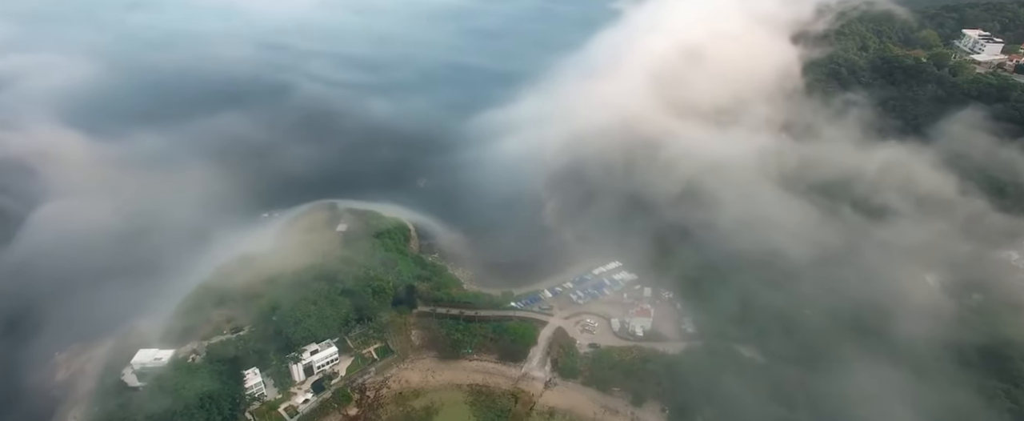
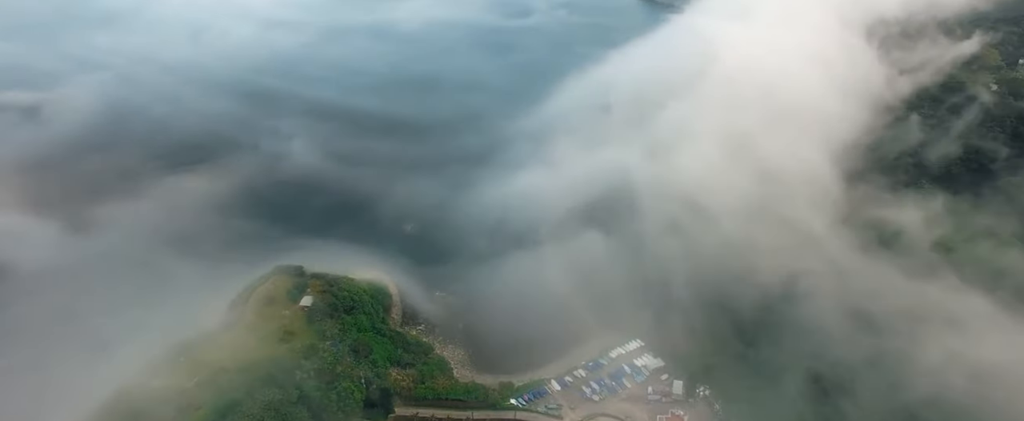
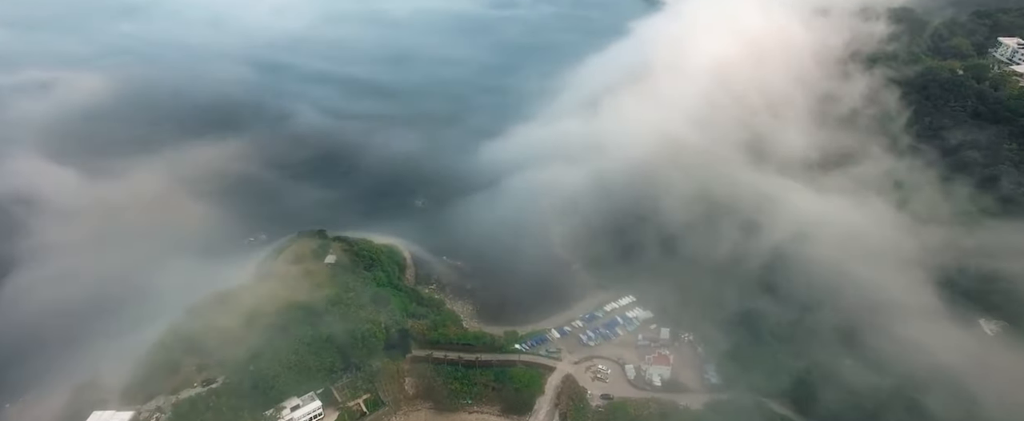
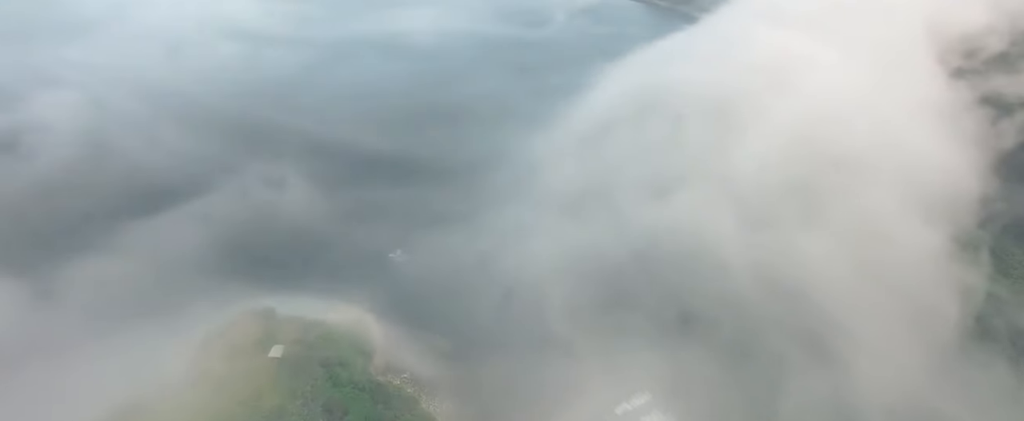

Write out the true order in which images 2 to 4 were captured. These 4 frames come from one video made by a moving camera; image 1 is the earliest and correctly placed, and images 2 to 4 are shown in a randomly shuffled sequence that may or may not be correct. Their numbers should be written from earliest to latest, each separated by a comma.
3, 2, 4
